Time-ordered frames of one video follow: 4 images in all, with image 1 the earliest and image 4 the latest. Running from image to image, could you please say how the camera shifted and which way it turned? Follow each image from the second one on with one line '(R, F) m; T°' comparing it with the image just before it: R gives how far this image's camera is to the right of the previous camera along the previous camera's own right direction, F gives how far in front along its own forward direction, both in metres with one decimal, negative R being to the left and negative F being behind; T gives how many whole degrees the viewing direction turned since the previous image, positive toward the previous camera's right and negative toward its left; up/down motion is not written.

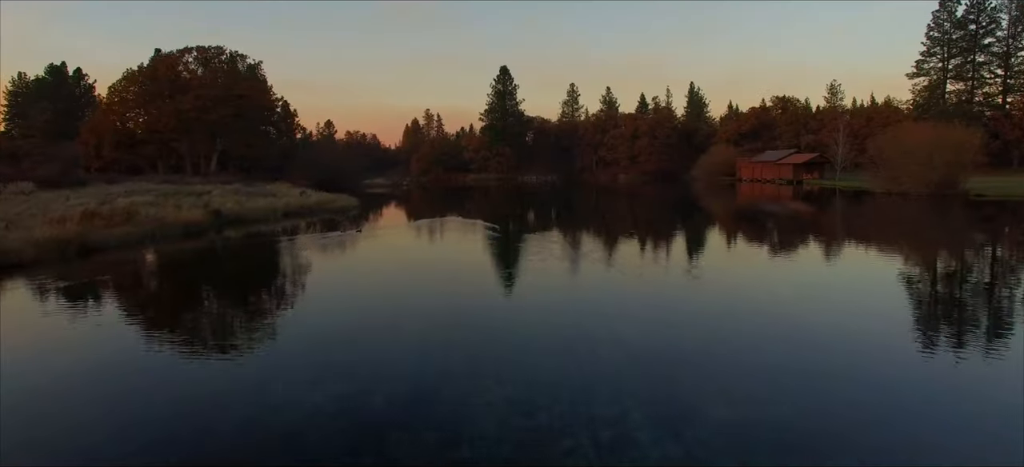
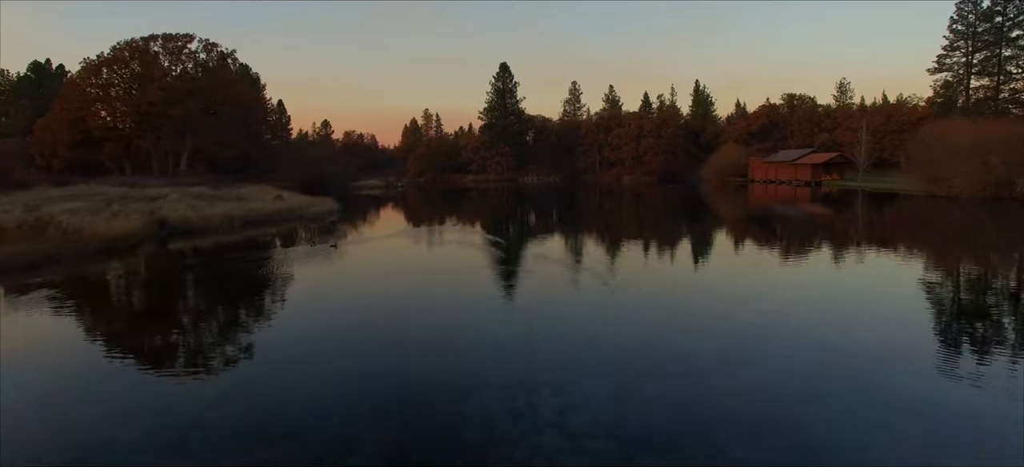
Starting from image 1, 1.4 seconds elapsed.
(0.0, +1.4) m; 0°
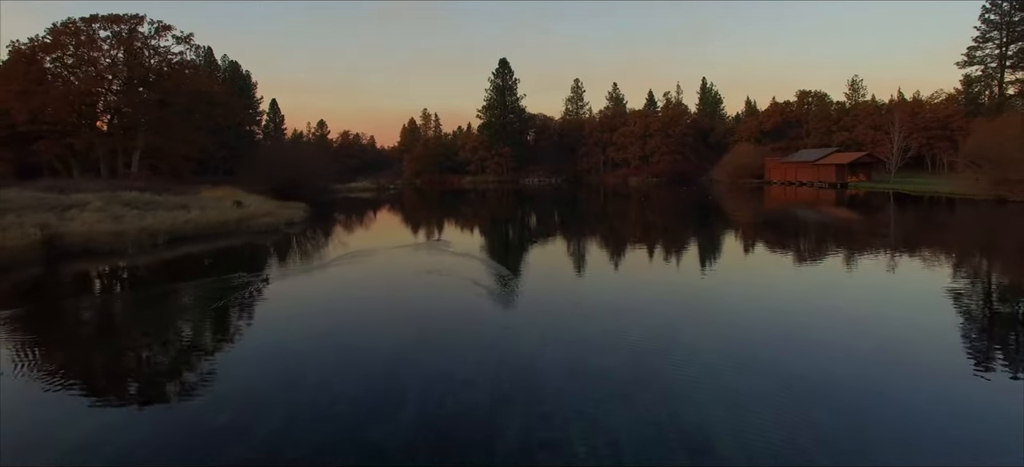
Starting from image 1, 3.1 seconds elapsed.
(0.0, +1.8) m; 0°
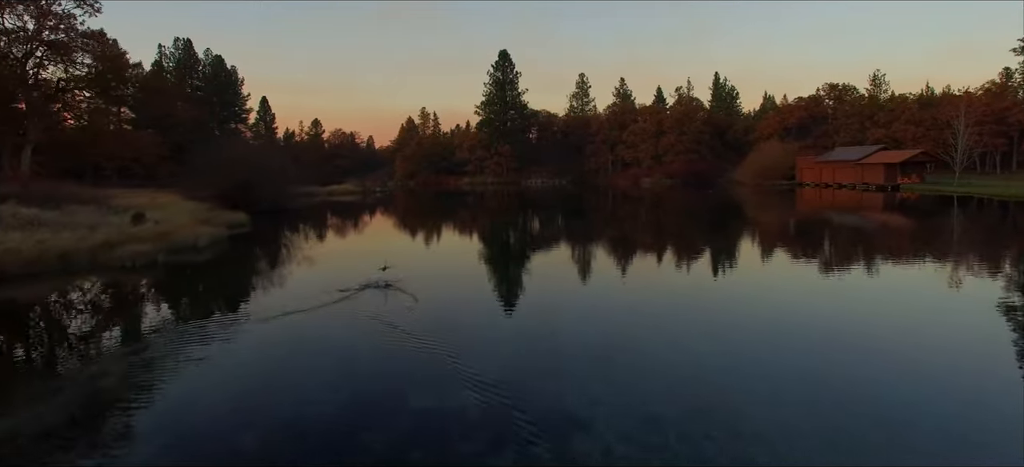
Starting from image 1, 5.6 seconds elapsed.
(0.0, +2.7) m; 0°
